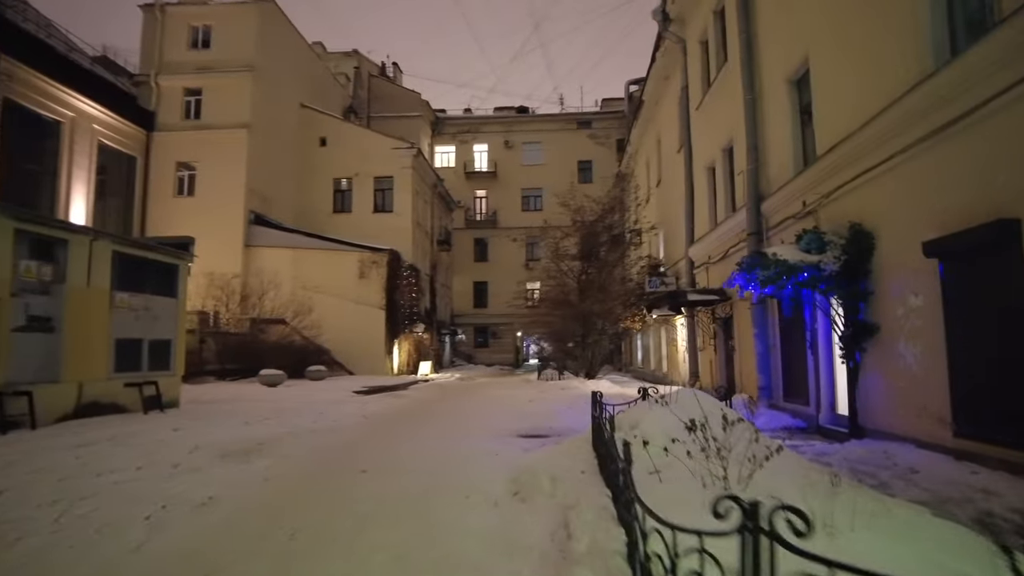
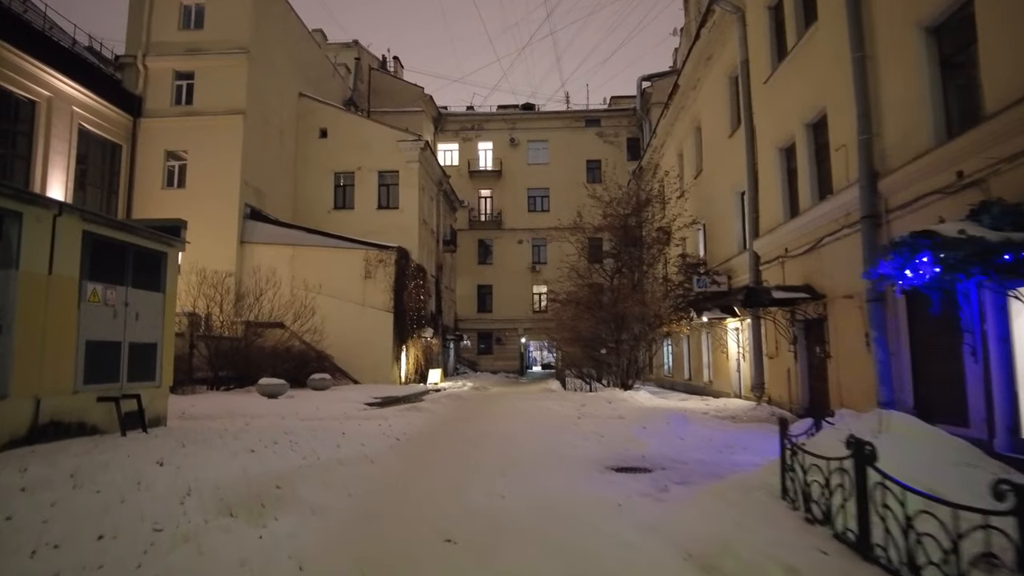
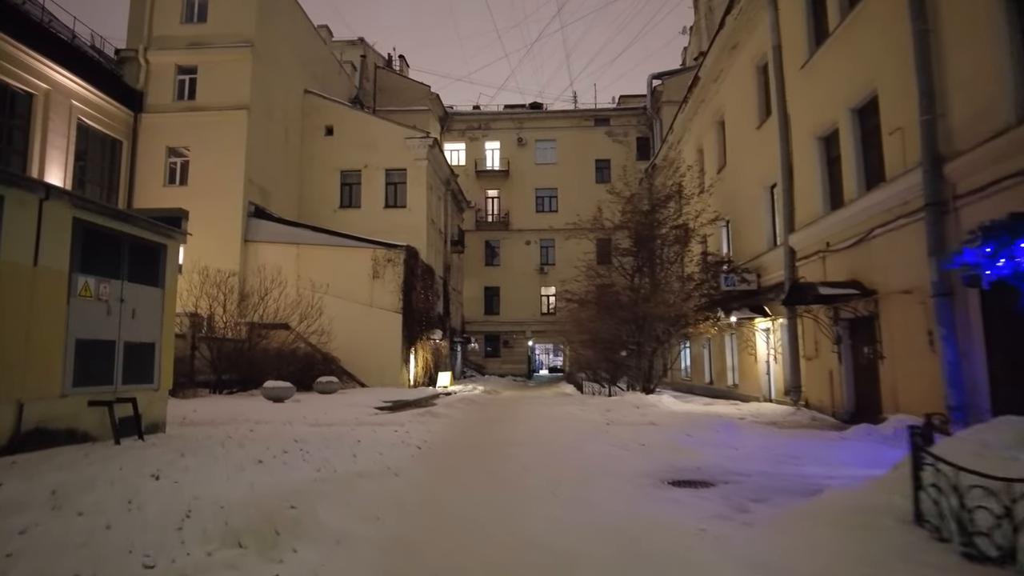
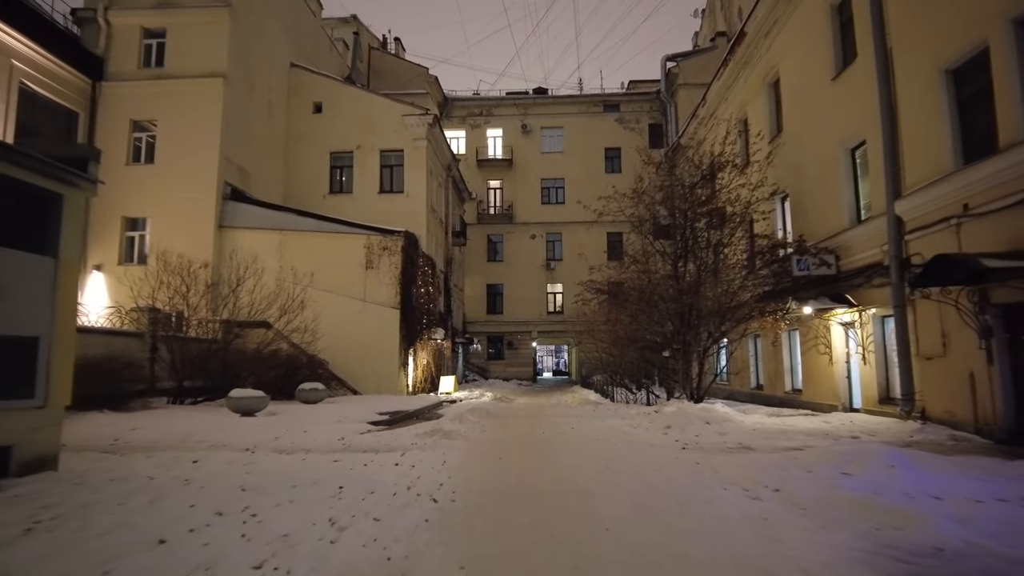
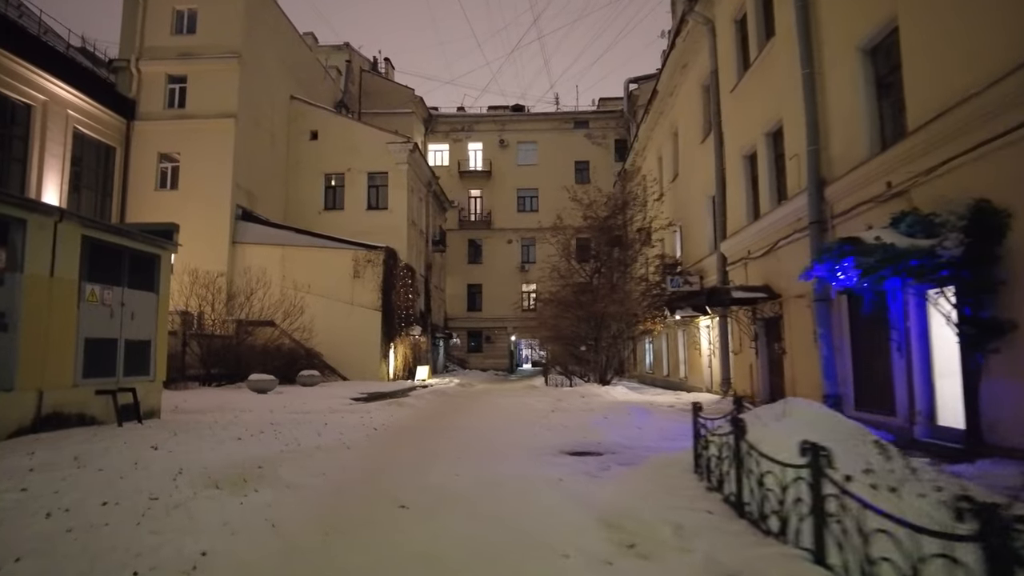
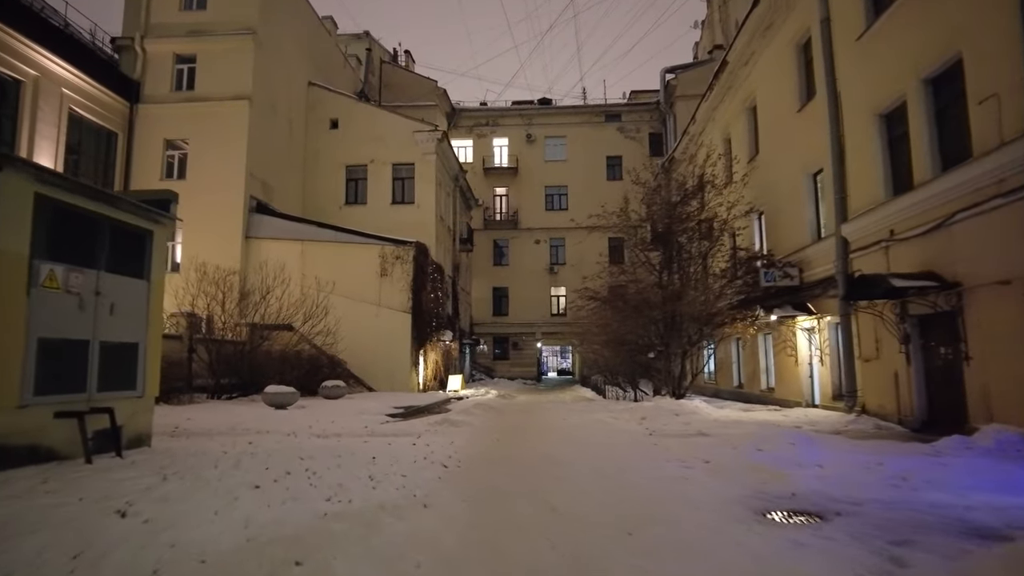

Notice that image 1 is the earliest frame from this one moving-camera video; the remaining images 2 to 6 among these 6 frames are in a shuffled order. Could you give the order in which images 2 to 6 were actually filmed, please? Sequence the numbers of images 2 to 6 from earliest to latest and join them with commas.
5, 2, 3, 6, 4
